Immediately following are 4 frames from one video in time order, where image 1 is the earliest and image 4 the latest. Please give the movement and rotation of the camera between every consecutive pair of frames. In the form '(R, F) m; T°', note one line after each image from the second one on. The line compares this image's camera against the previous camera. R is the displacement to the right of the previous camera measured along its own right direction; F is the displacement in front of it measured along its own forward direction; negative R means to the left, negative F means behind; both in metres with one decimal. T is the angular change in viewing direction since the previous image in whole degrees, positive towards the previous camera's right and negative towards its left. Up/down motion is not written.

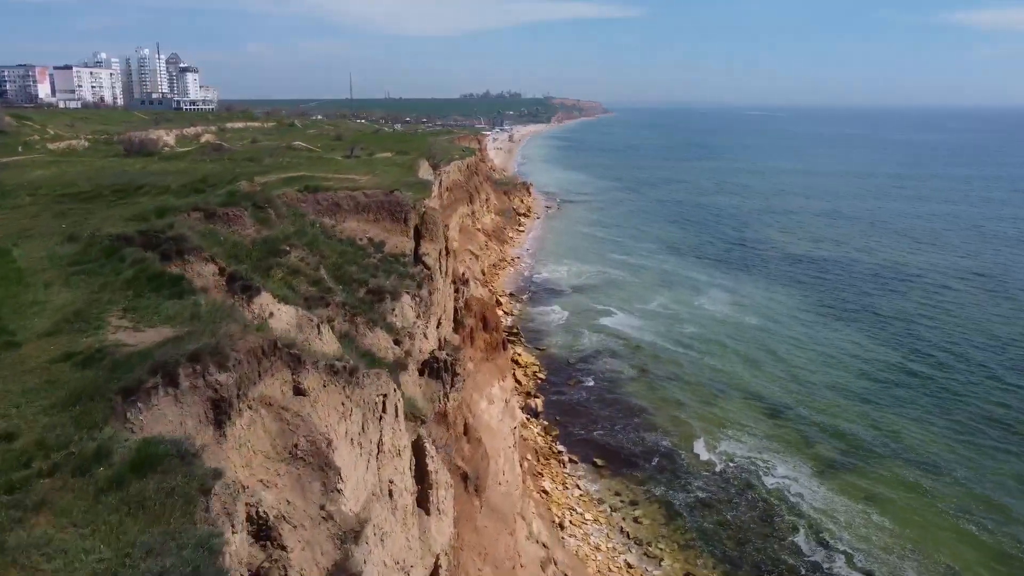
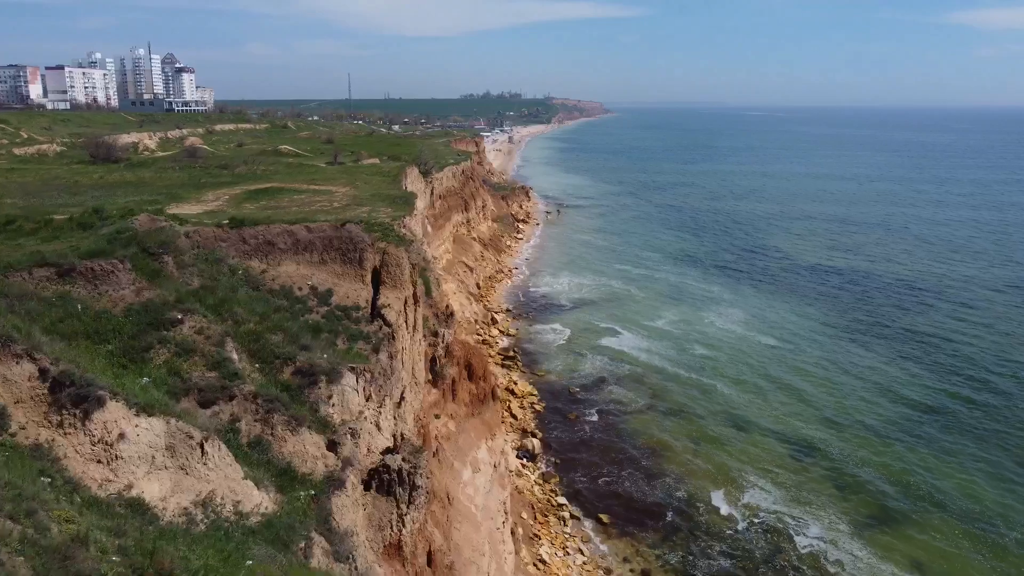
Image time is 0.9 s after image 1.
(+0.2, +2.8) m; 0°
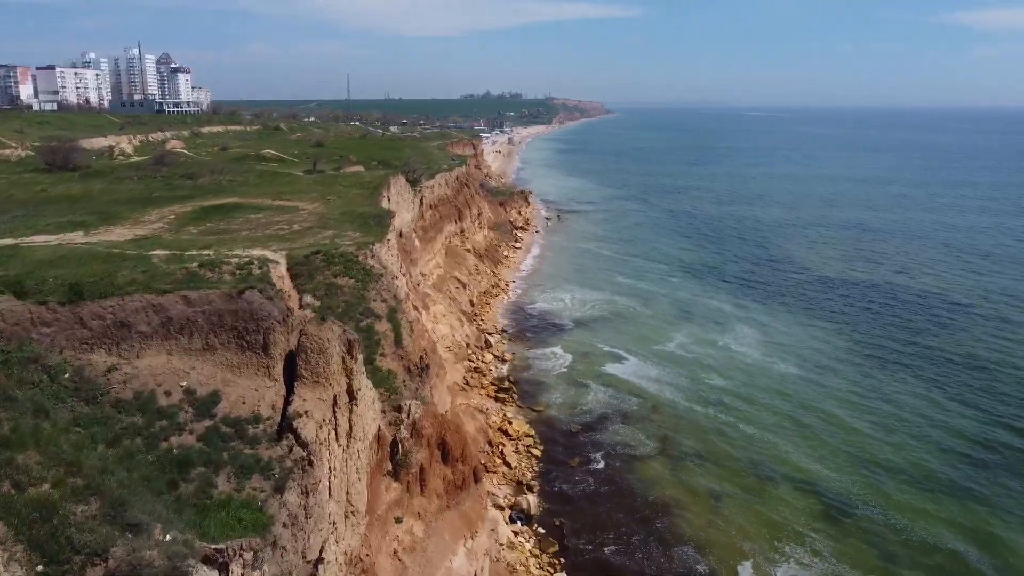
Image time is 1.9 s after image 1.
(+0.2, +3.1) m; 0°
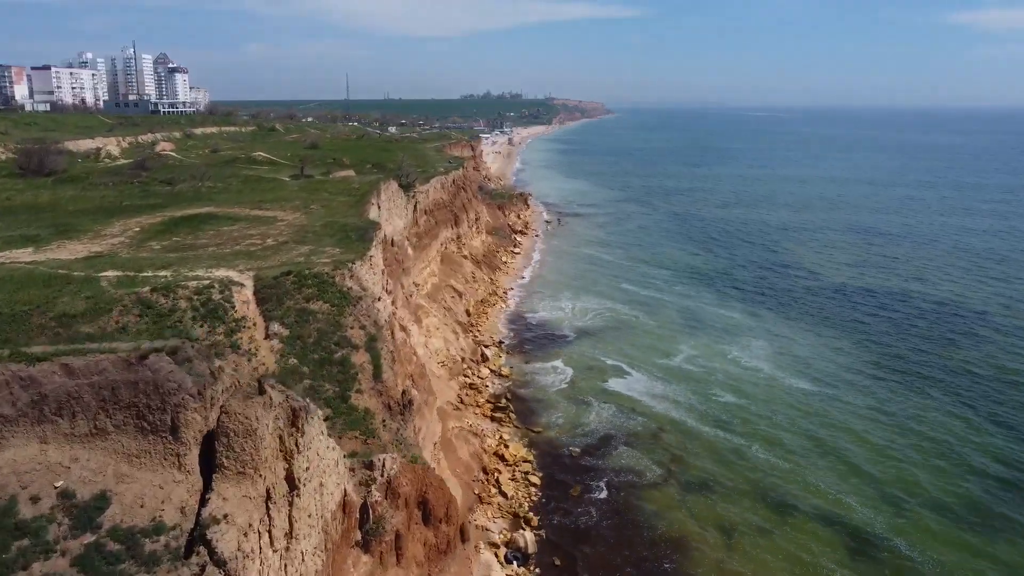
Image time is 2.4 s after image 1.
(+0.1, +1.6) m; 0°
